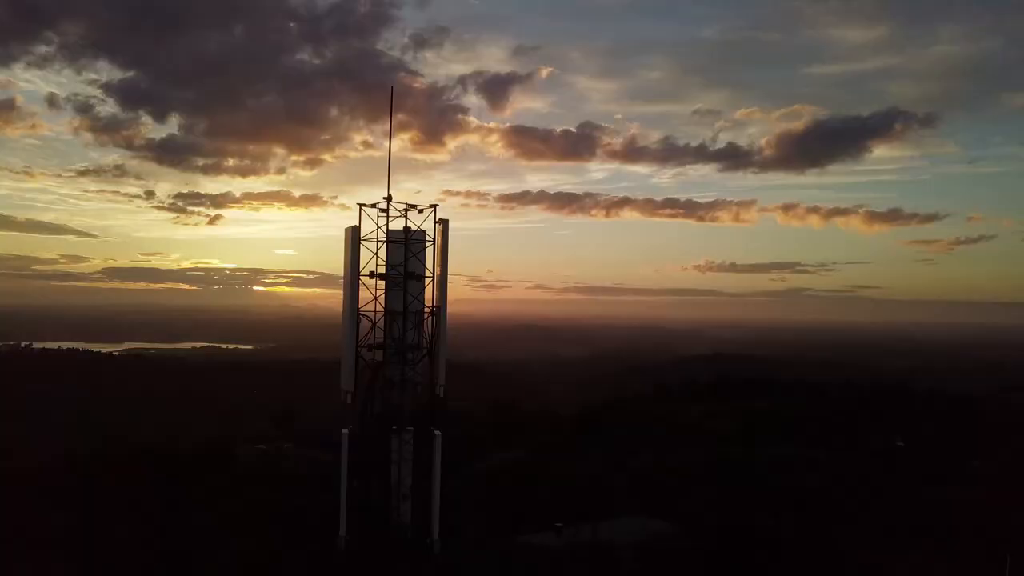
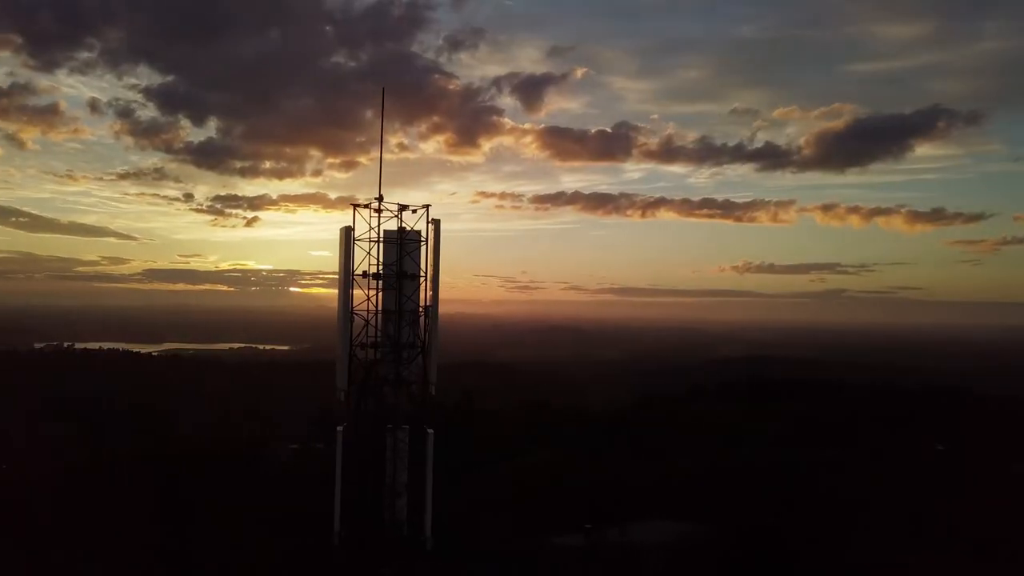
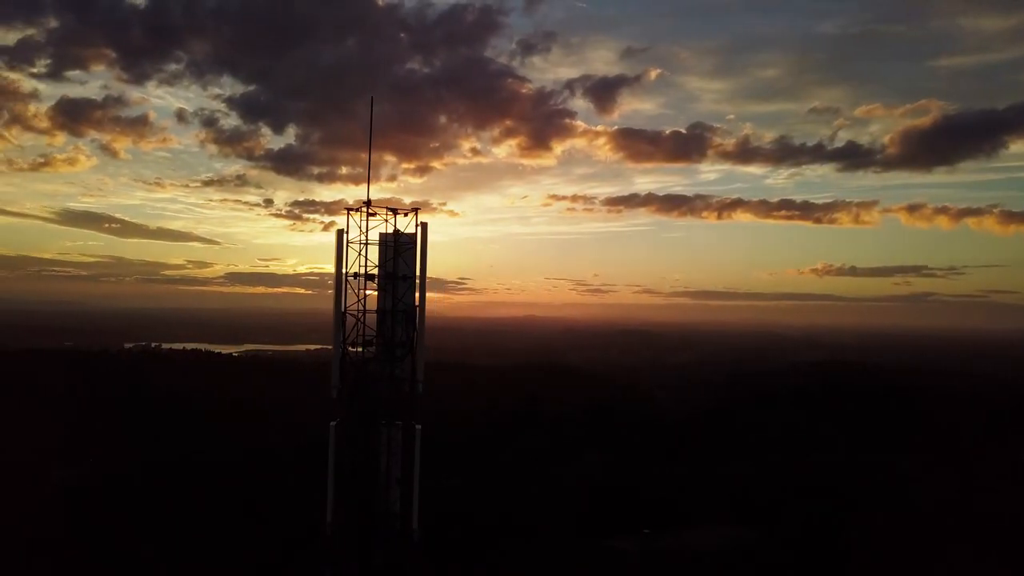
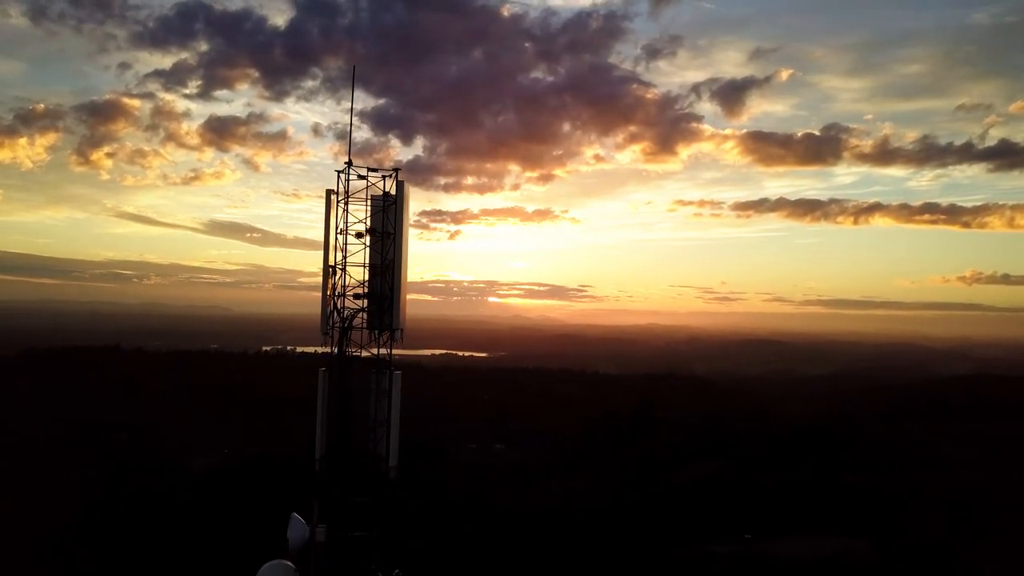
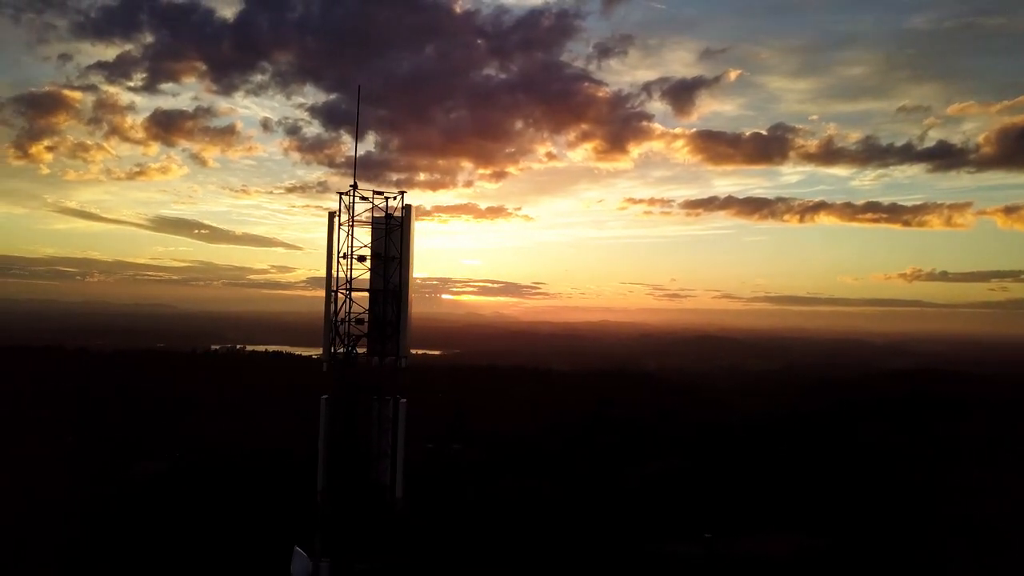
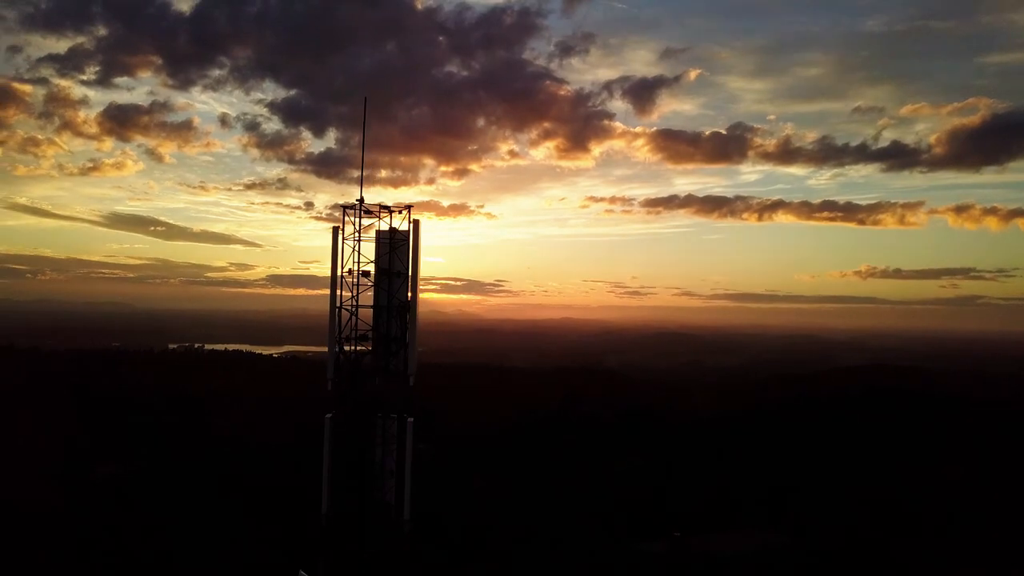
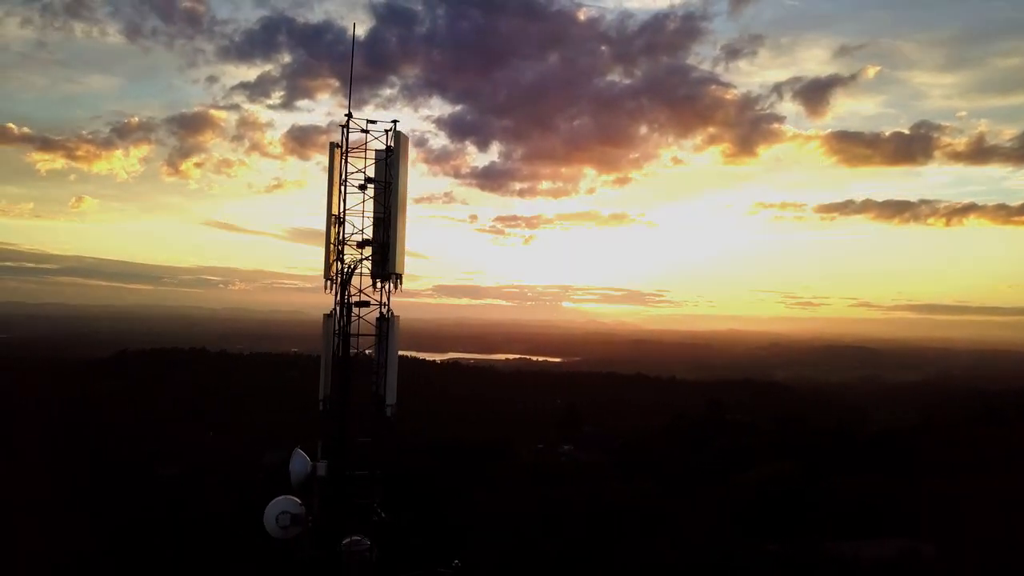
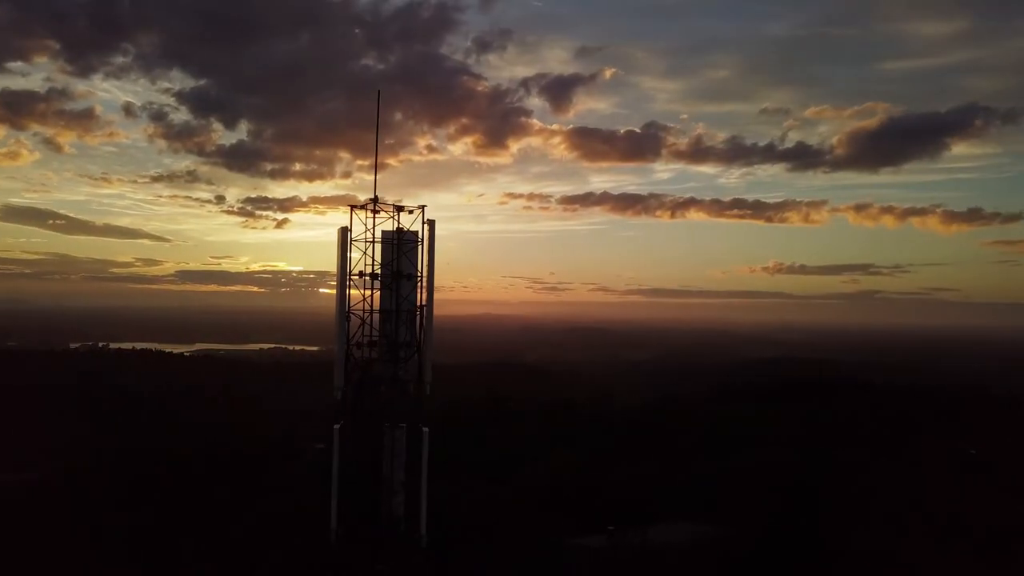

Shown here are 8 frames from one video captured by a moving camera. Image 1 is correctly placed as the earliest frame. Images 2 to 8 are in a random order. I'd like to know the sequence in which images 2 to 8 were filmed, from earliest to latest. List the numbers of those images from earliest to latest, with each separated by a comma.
2, 8, 3, 6, 5, 4, 7
